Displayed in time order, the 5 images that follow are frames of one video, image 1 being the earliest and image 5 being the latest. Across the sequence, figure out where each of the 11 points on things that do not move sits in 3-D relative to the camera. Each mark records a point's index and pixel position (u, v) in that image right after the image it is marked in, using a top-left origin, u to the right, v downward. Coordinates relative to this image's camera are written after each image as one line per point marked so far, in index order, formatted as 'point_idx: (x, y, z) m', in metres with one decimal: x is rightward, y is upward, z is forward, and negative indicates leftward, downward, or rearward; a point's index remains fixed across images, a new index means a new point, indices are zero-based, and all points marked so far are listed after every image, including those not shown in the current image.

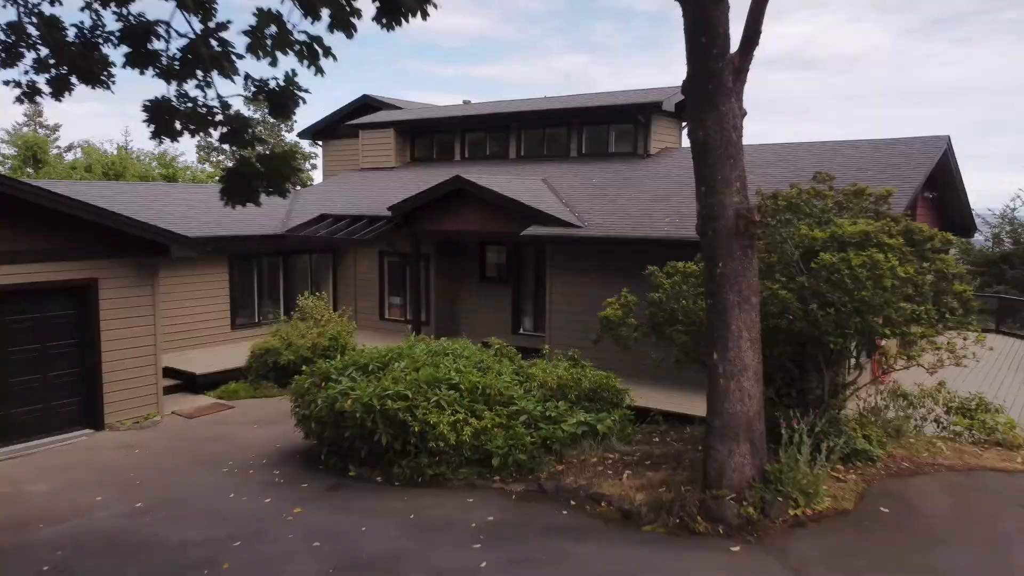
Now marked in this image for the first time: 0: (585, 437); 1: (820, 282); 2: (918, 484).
0: (+0.5, -0.9, +8.3) m
1: (+1.5, 0.0, +6.3) m
2: (+2.0, -1.0, +6.4) m
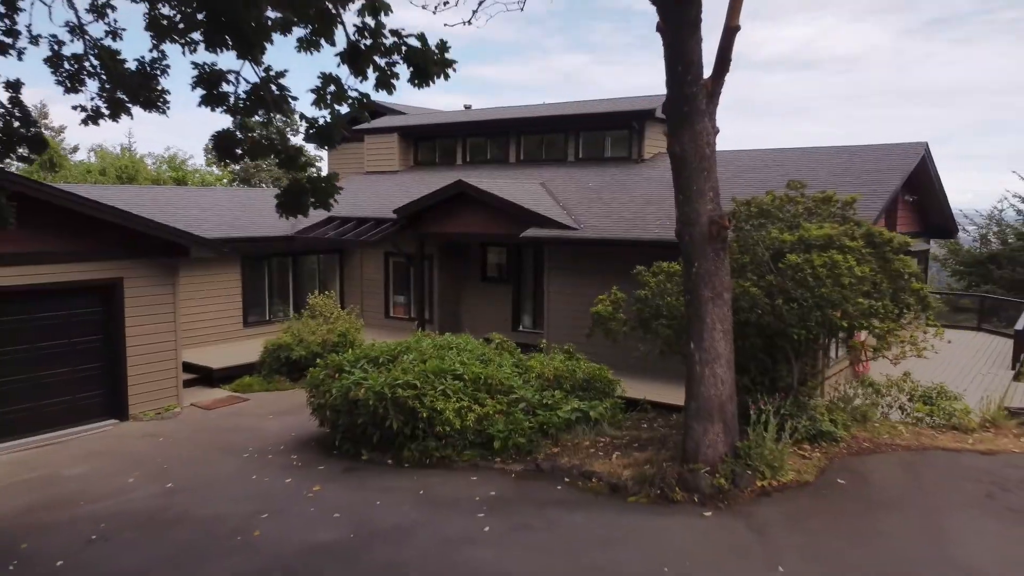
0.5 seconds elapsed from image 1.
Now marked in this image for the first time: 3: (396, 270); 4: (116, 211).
0: (+0.5, -0.9, +9.0) m
1: (+1.5, 0.0, +7.1) m
2: (+2.0, -0.9, +7.1) m
3: (-1.5, +0.2, +17.0) m
4: (-3.4, +0.6, +11.2) m
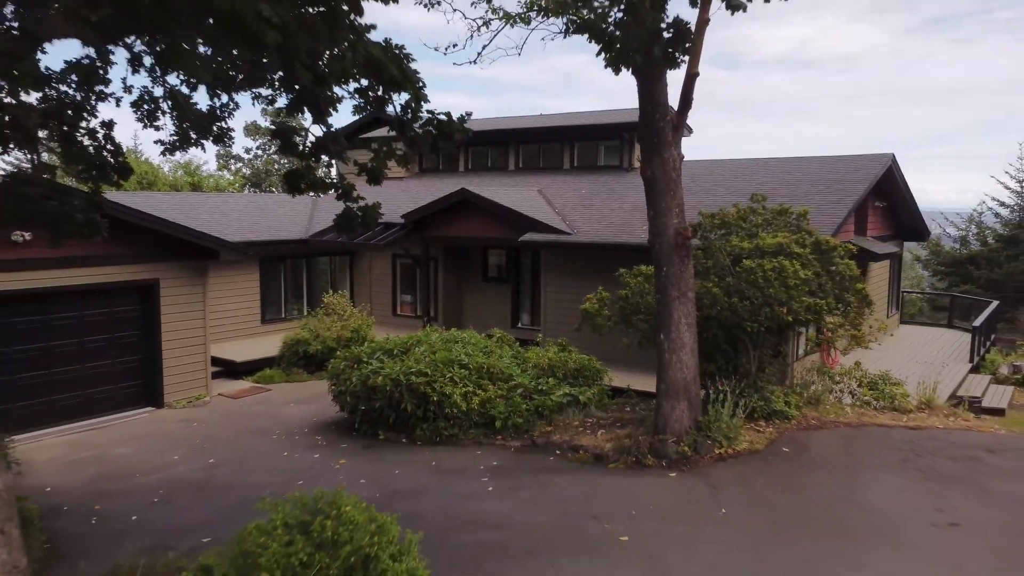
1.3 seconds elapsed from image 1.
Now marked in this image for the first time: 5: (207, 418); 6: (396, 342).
0: (+0.5, -0.9, +10.3) m
1: (+1.5, 0.0, +8.4) m
2: (+2.0, -0.9, +8.4) m
3: (-1.5, +0.2, +18.3) m
4: (-3.4, +0.6, +12.5) m
5: (-3.0, -1.3, +12.9) m
6: (-1.0, -0.5, +11.3) m
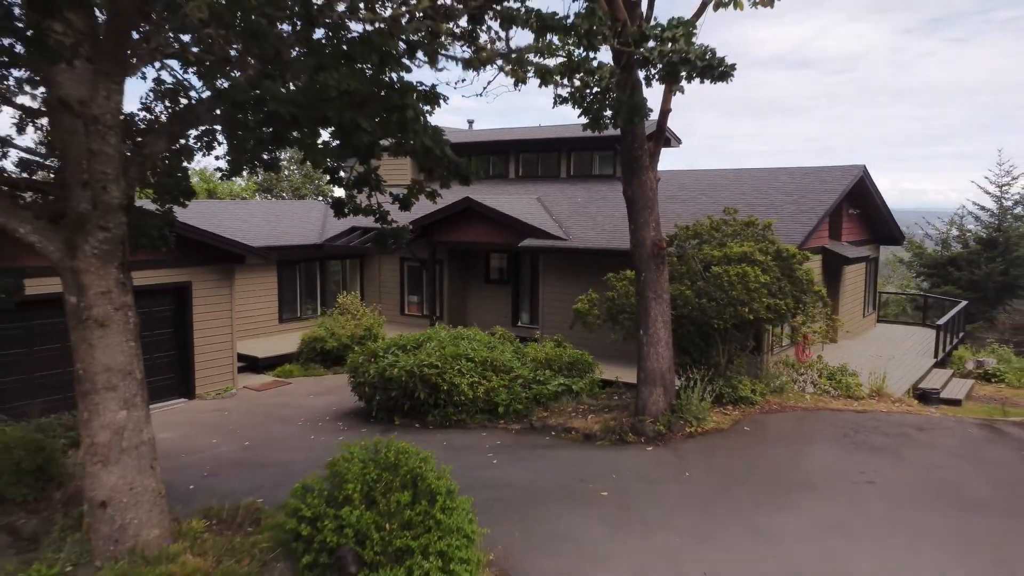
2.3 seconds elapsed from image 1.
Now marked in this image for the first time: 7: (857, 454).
0: (+0.5, -0.9, +11.6) m
1: (+1.5, 0.0, +9.7) m
2: (+2.0, -1.0, +9.8) m
3: (-1.5, +0.2, +19.6) m
4: (-3.4, +0.6, +13.9) m
5: (-3.0, -1.3, +14.3) m
6: (-1.0, -0.5, +12.6) m
7: (+2.1, -1.0, +8.1) m
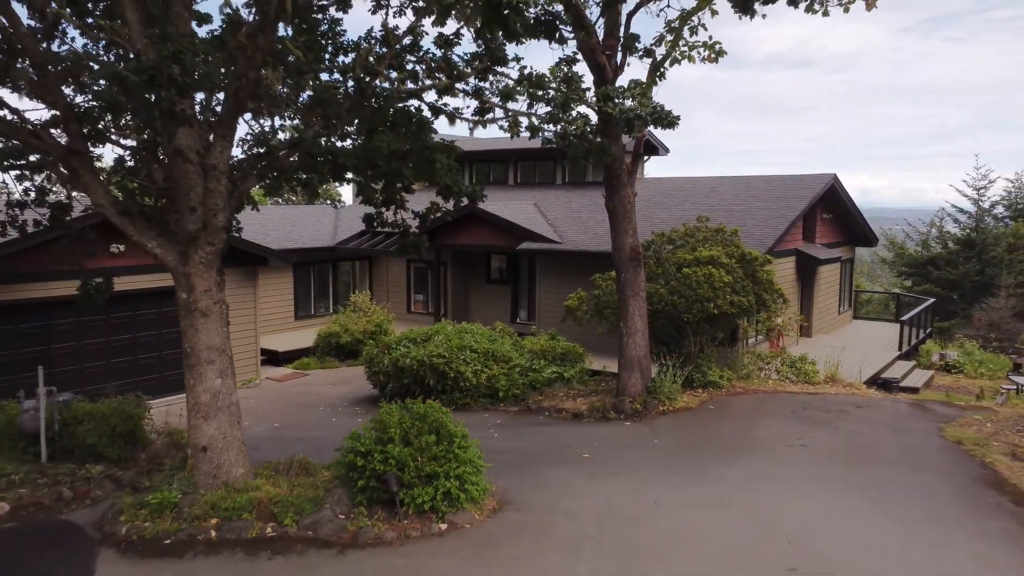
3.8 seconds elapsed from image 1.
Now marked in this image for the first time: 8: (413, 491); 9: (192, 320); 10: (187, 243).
0: (+0.5, -0.9, +13.2) m
1: (+1.5, 0.0, +11.2) m
2: (+2.0, -1.0, +11.3) m
3: (-1.5, +0.2, +21.1) m
4: (-3.4, +0.6, +15.4) m
5: (-3.0, -1.3, +15.8) m
6: (-1.0, -0.5, +14.2) m
7: (+2.1, -1.0, +9.6) m
8: (-0.4, -0.9, +5.7) m
9: (-1.5, -0.2, +6.1) m
10: (-1.5, +0.2, +6.1) m
